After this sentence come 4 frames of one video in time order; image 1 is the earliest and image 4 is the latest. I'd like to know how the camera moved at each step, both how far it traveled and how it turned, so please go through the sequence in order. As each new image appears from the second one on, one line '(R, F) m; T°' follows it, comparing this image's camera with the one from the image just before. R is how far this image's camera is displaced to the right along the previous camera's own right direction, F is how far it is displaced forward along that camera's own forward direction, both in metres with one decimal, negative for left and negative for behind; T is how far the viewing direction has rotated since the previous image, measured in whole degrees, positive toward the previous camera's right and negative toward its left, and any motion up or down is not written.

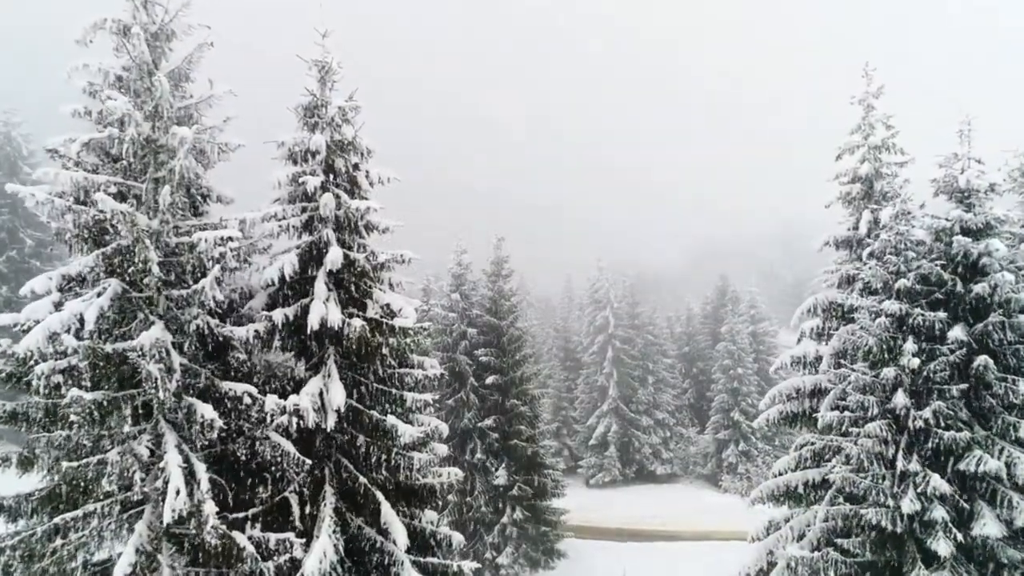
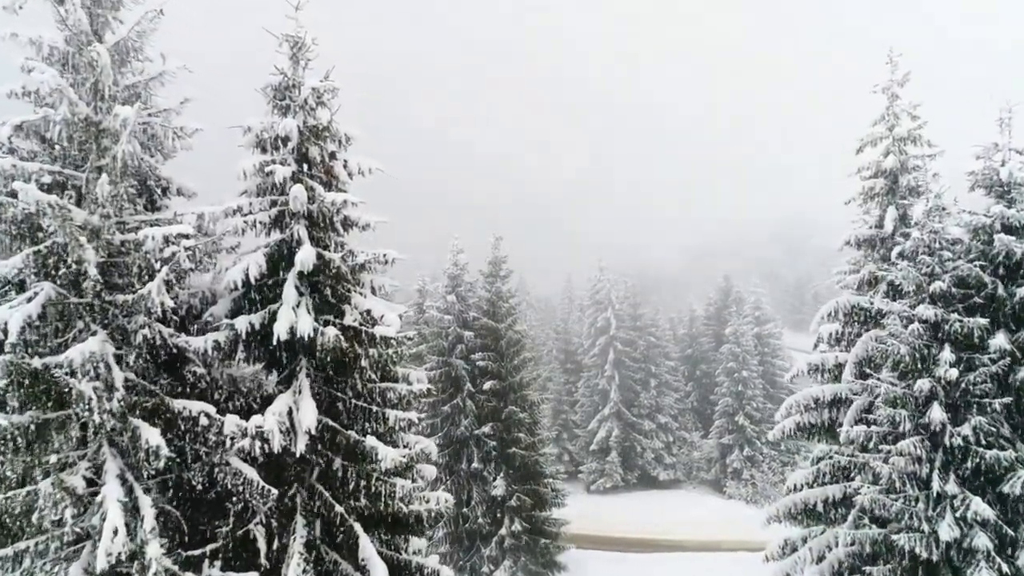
(+0.1, +1.0) m; 0°
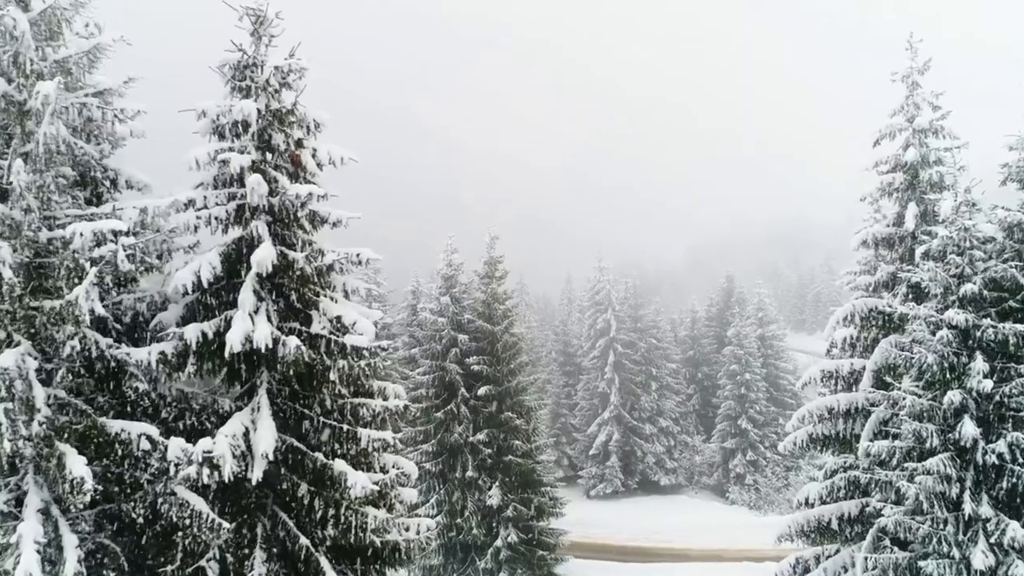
(+0.2, +0.9) m; 0°
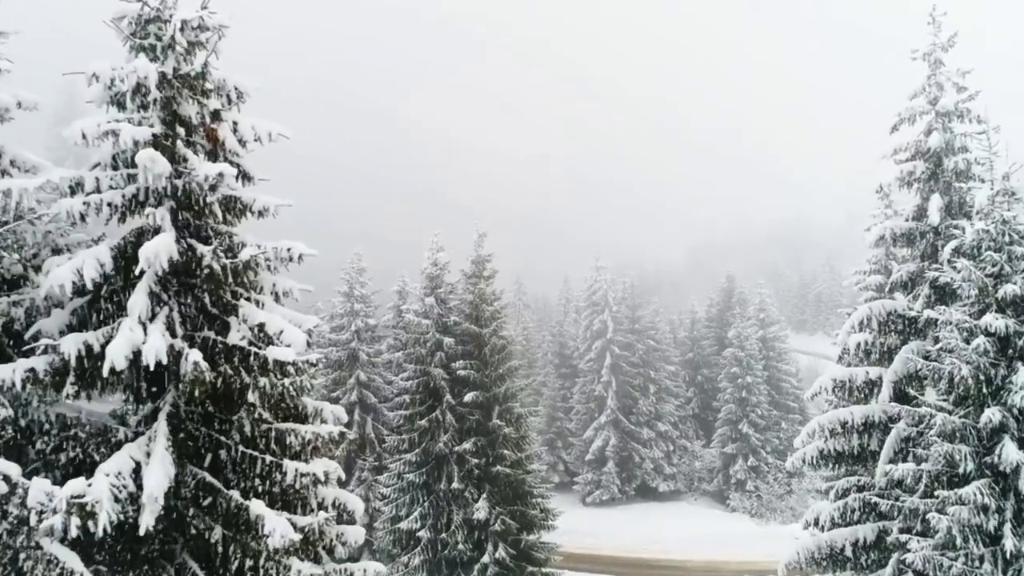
(+0.4, +1.3) m; 0°
